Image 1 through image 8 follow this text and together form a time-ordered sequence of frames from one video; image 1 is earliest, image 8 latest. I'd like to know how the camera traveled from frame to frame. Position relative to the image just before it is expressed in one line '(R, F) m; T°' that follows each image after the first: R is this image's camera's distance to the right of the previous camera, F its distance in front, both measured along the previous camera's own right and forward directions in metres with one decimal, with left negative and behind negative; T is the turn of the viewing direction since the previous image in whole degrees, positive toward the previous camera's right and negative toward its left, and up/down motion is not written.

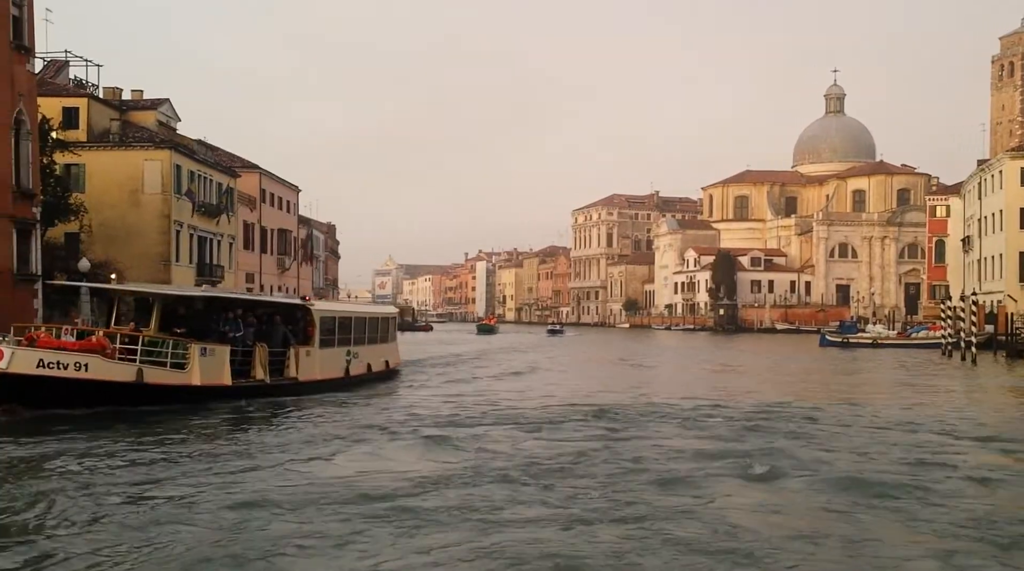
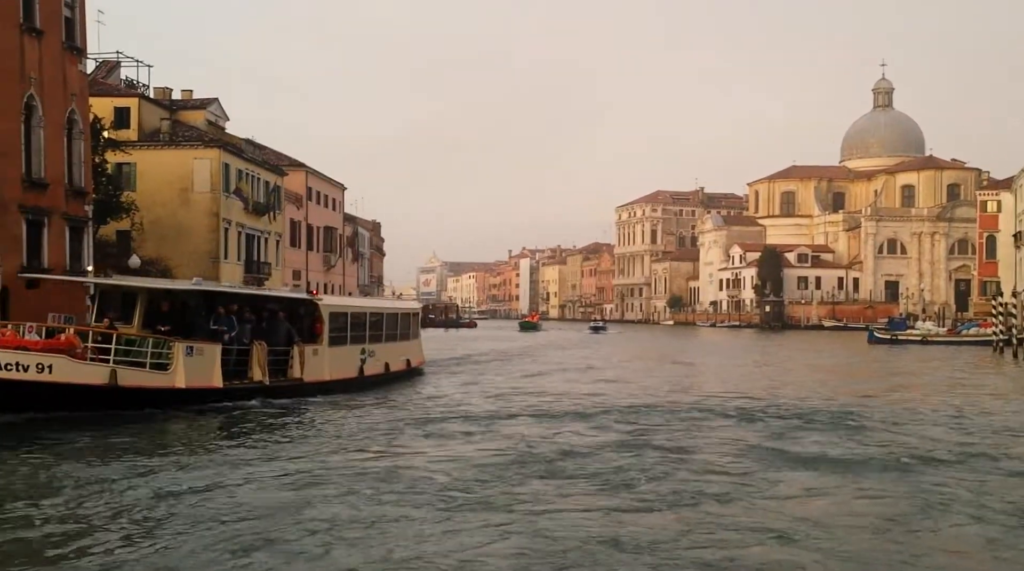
(0.0, -0.1) m; -2°
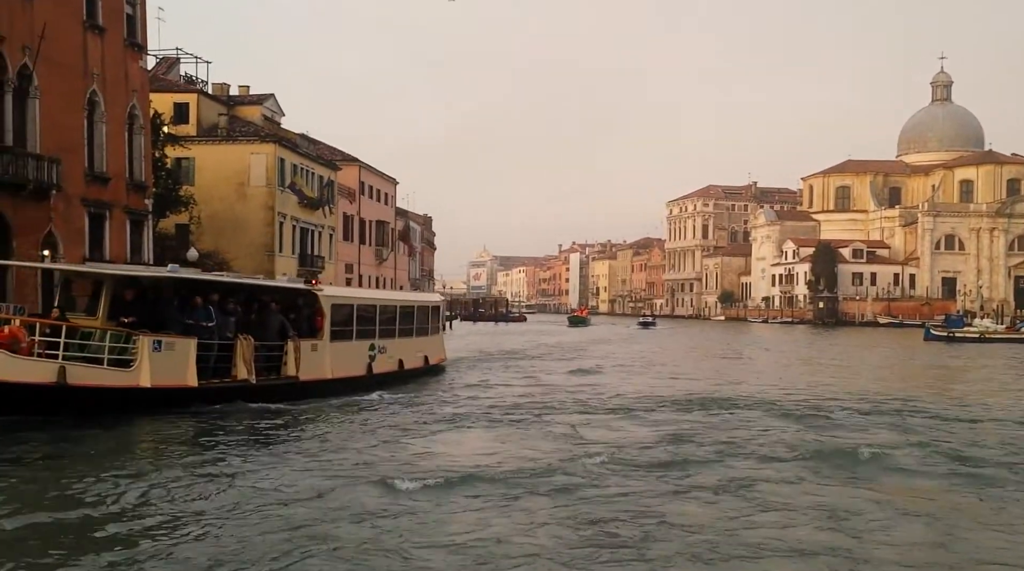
(-0.1, -0.1) m; -3°
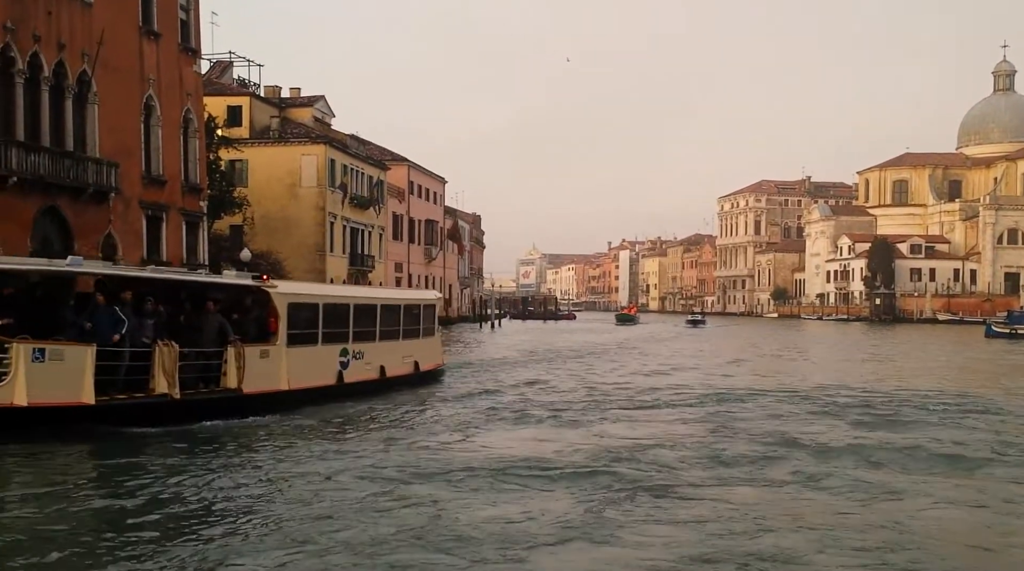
(-0.2, +0.2) m; -3°
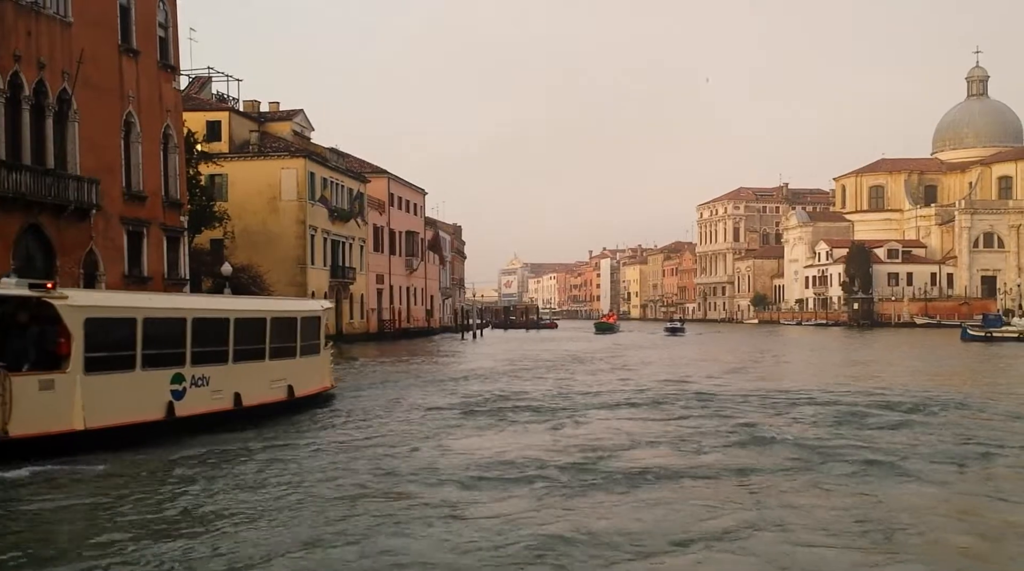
(+0.1, -0.4) m; +1°
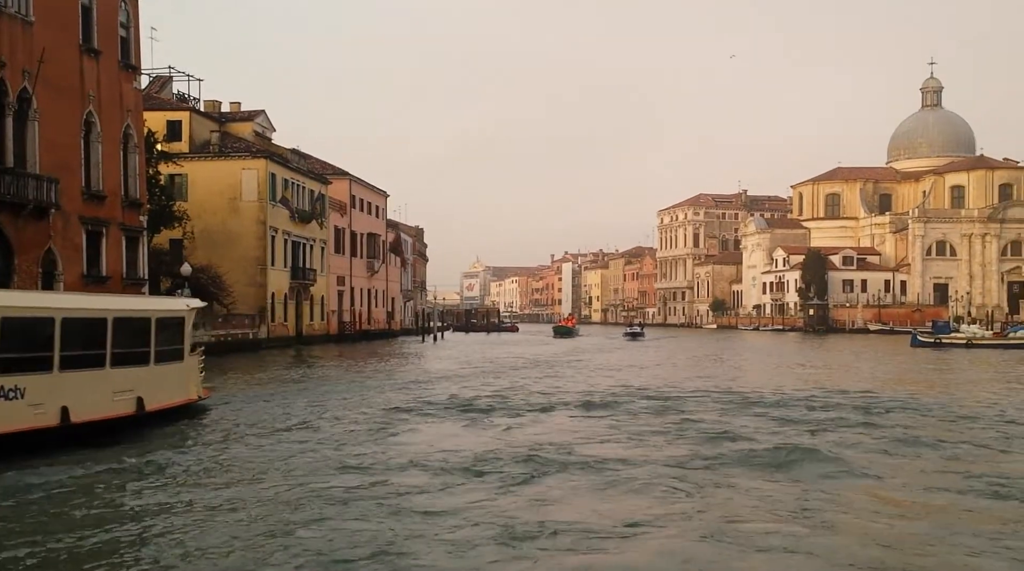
(+0.1, -0.5) m; +2°
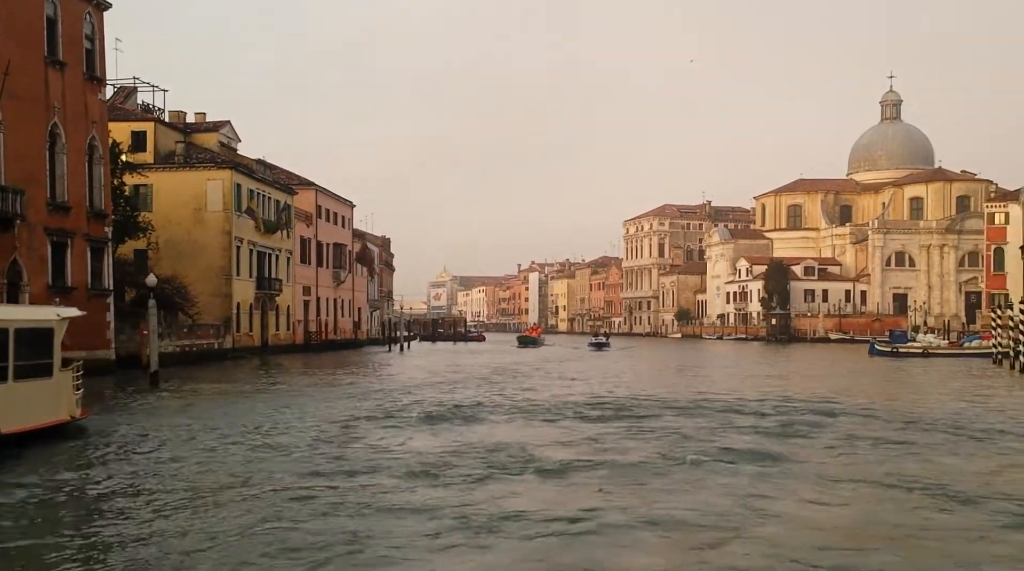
(+0.1, -0.5) m; +2°
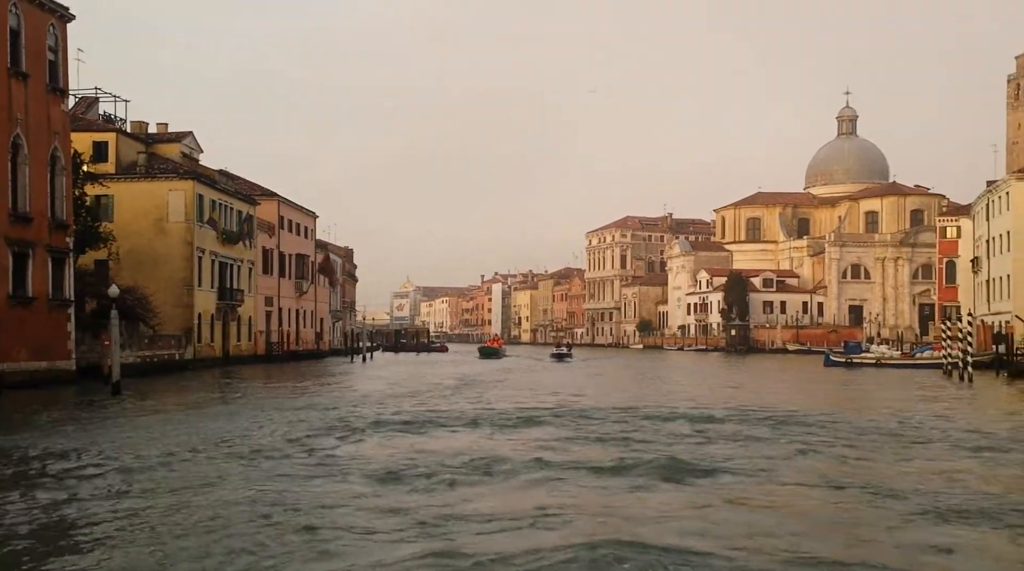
(+0.1, -0.6) m; +2°
